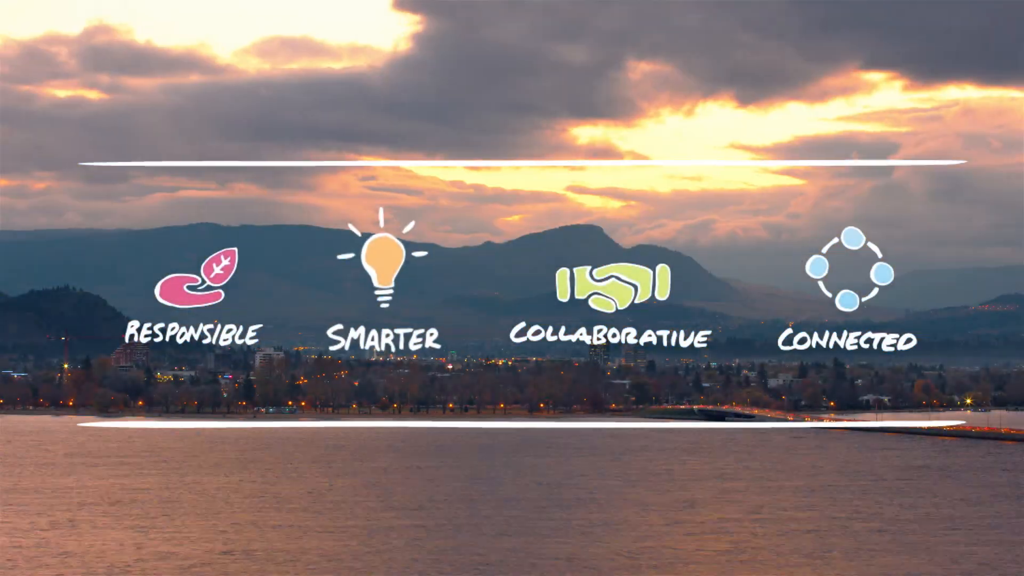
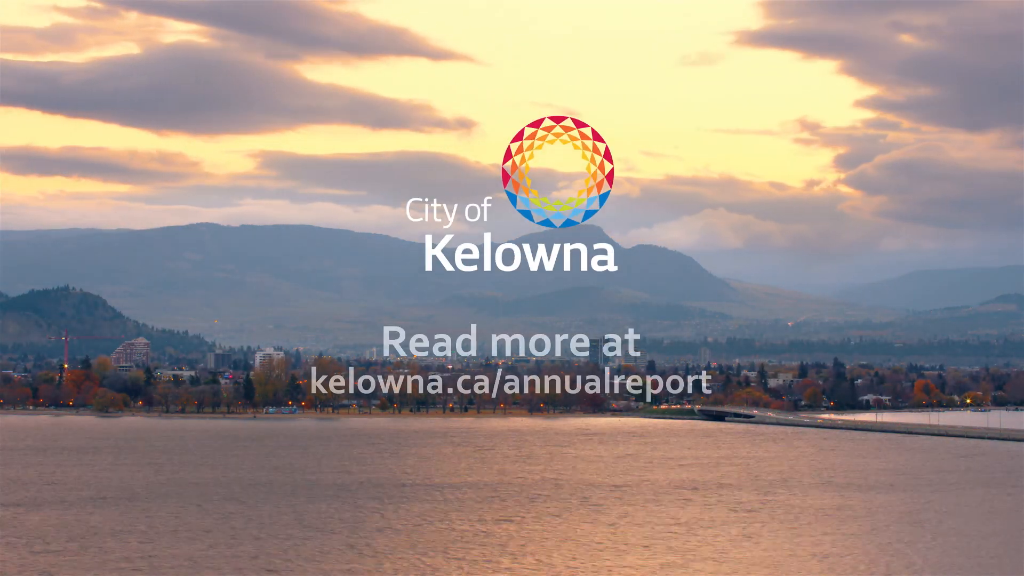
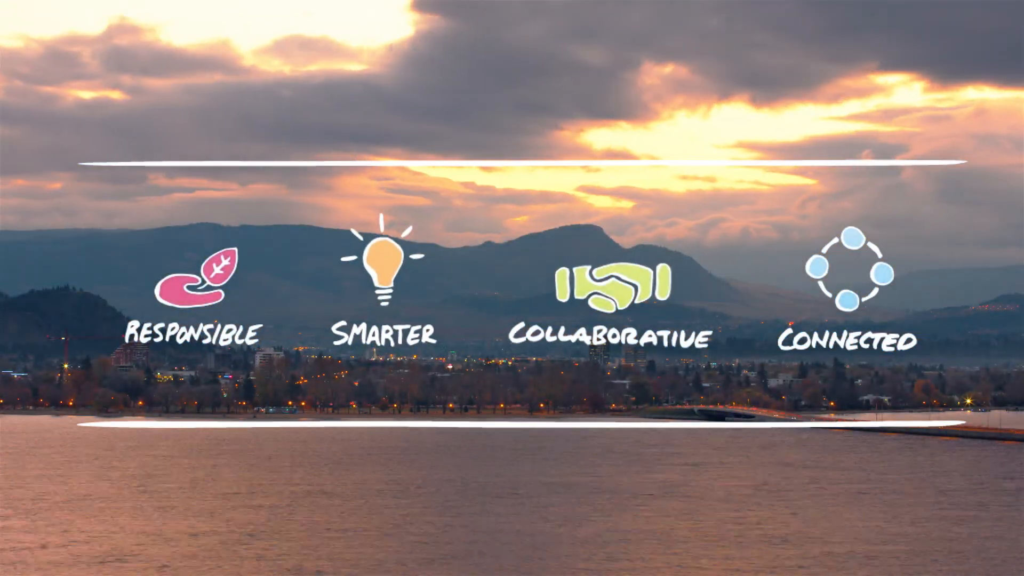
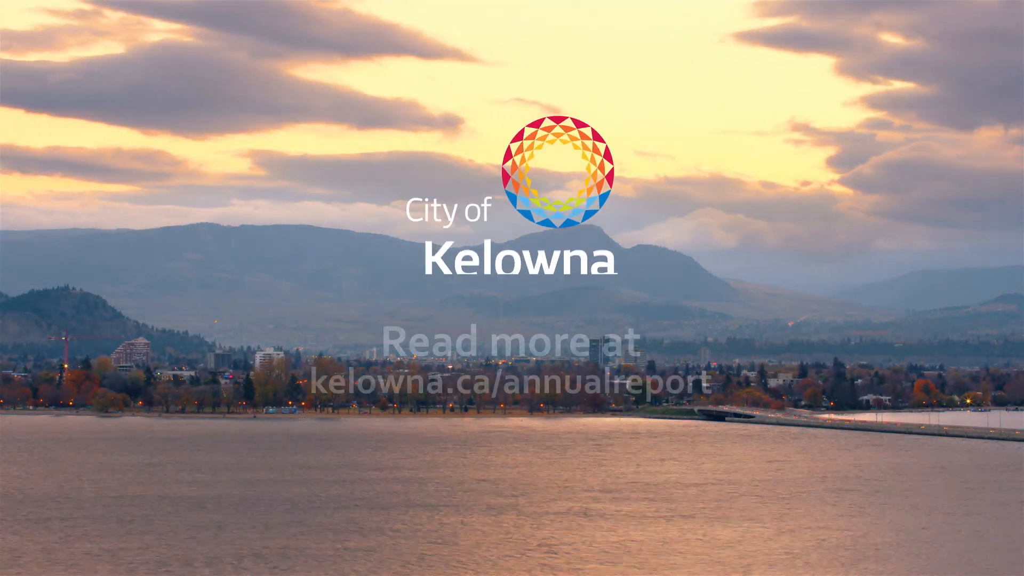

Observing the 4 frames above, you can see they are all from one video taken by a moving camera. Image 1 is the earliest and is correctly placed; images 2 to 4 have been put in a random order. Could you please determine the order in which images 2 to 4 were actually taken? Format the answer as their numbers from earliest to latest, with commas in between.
3, 4, 2
